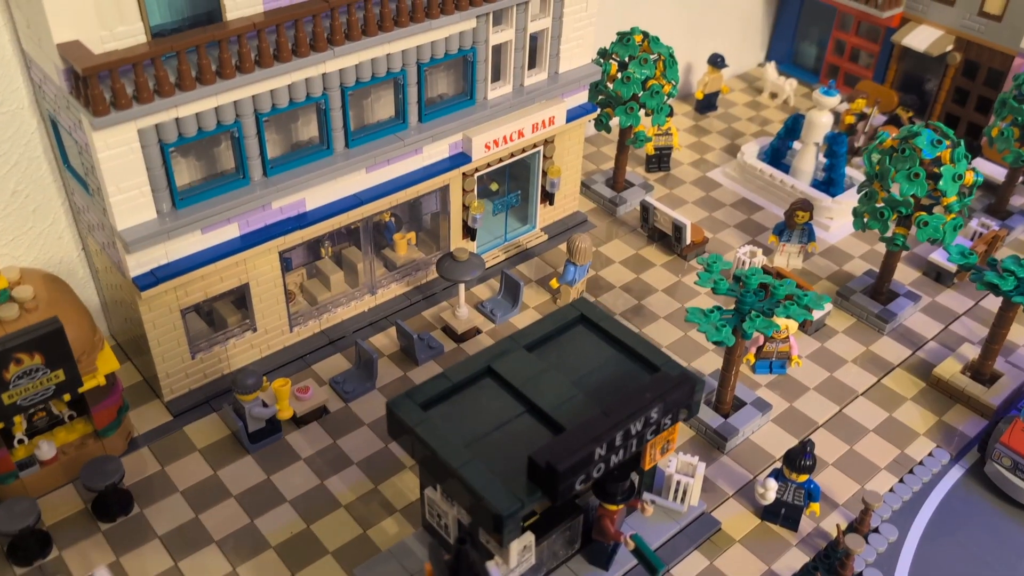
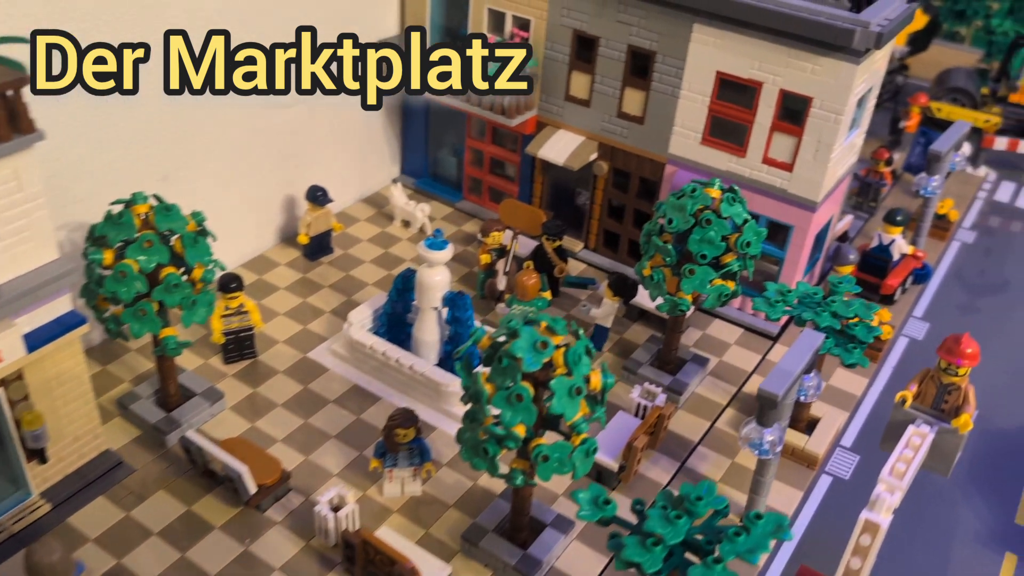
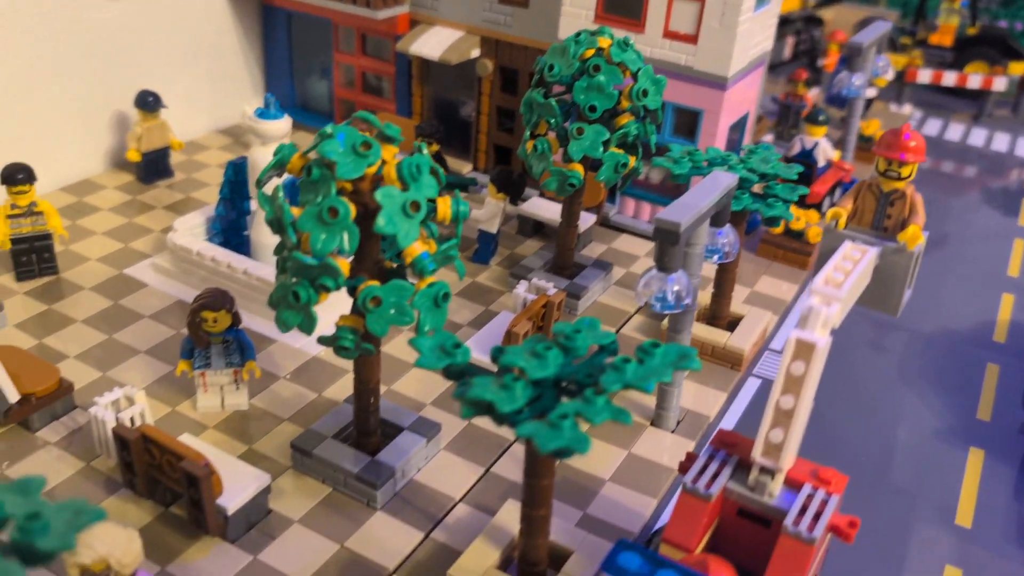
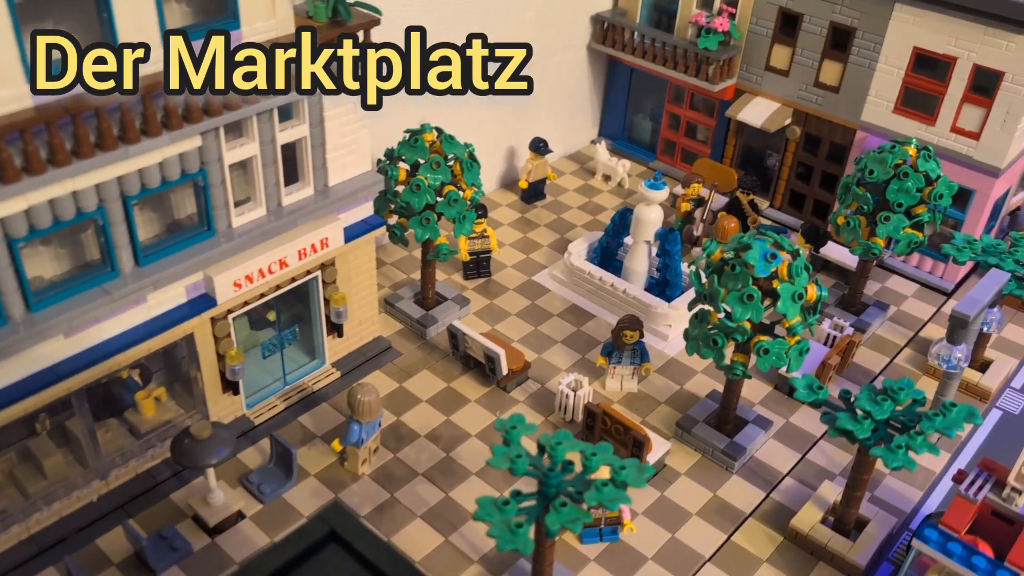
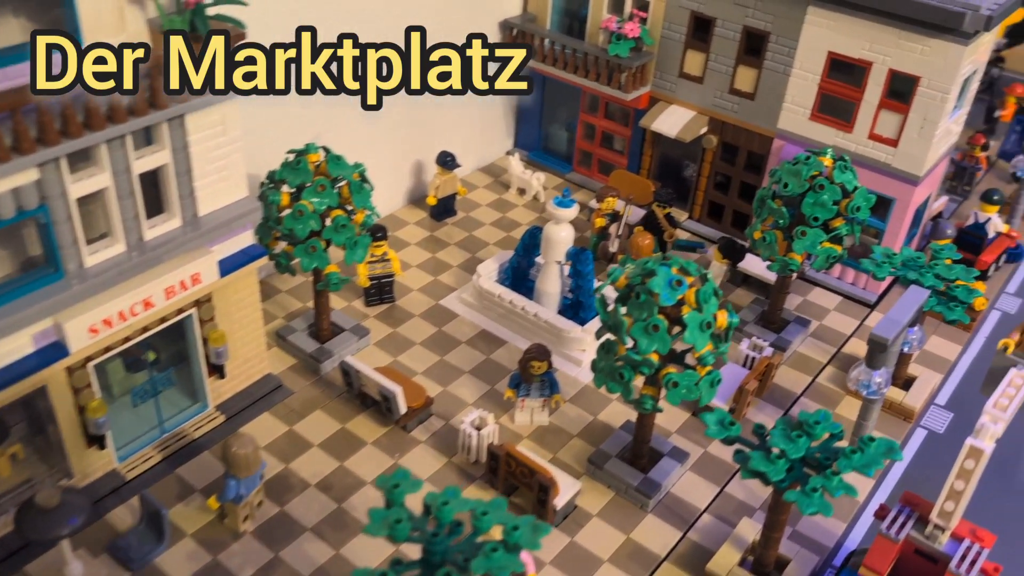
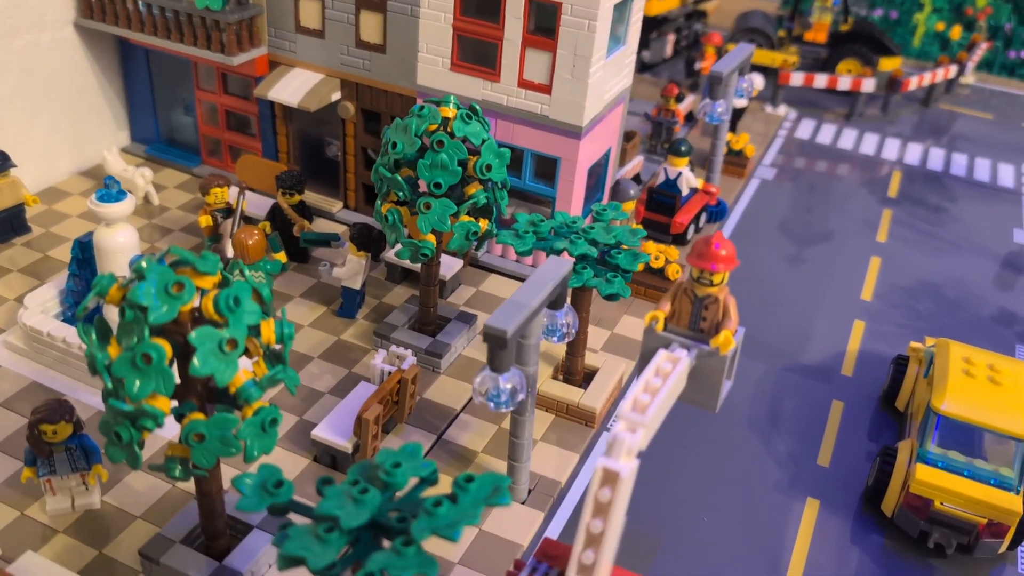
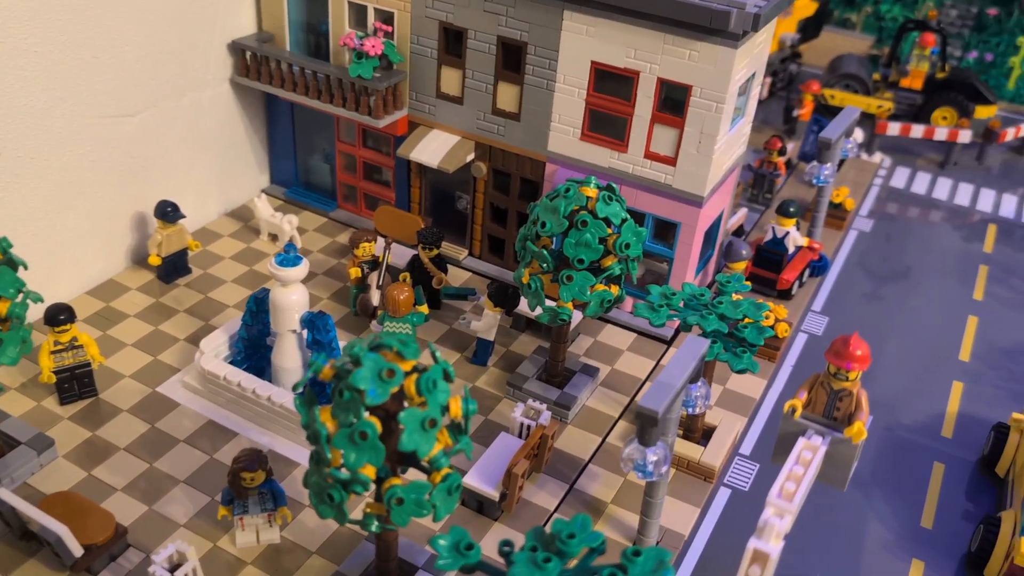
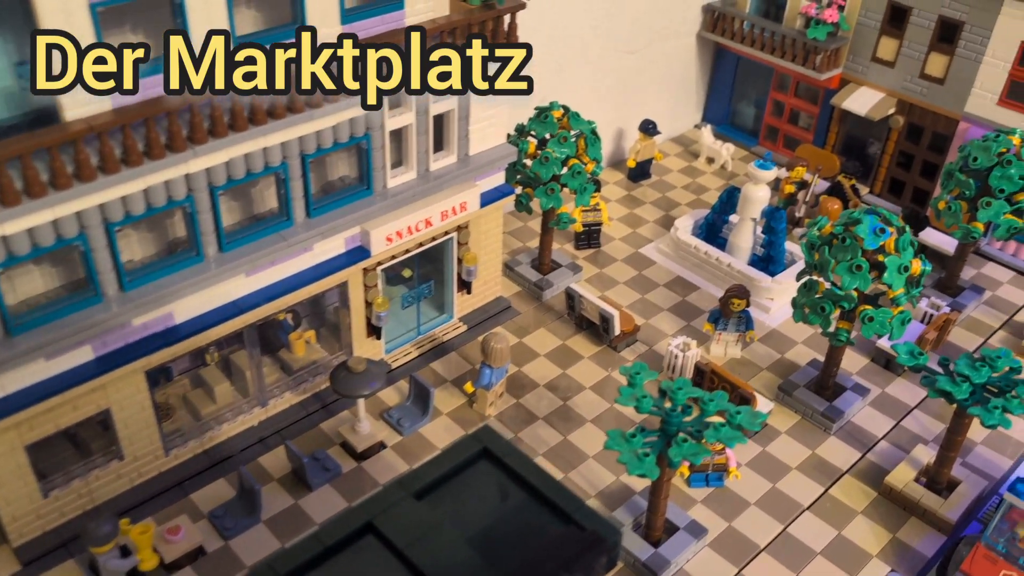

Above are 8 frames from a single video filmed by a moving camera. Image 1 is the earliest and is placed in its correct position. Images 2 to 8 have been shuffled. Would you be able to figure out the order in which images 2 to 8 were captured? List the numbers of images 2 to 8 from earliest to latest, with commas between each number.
8, 4, 5, 2, 7, 6, 3
